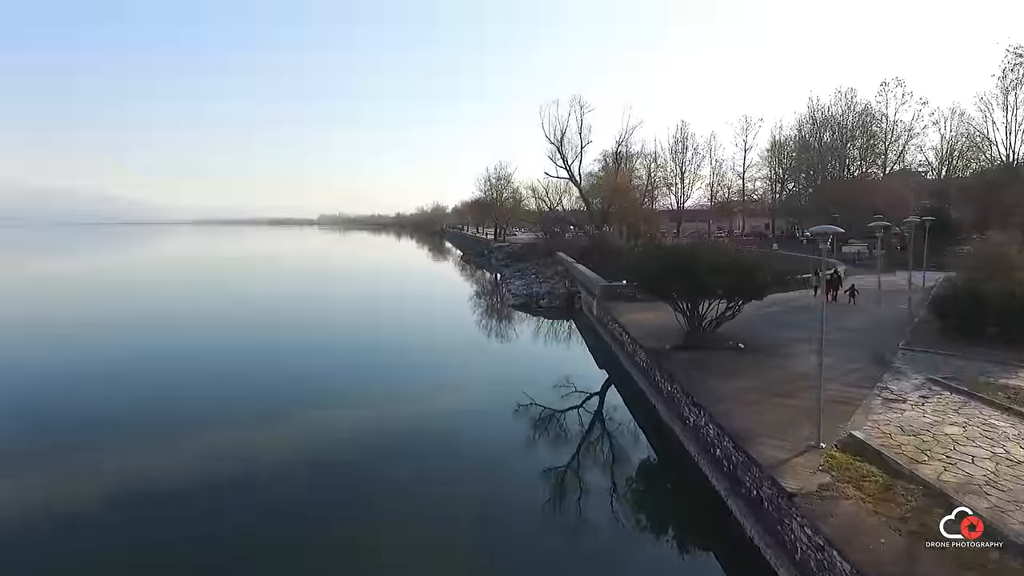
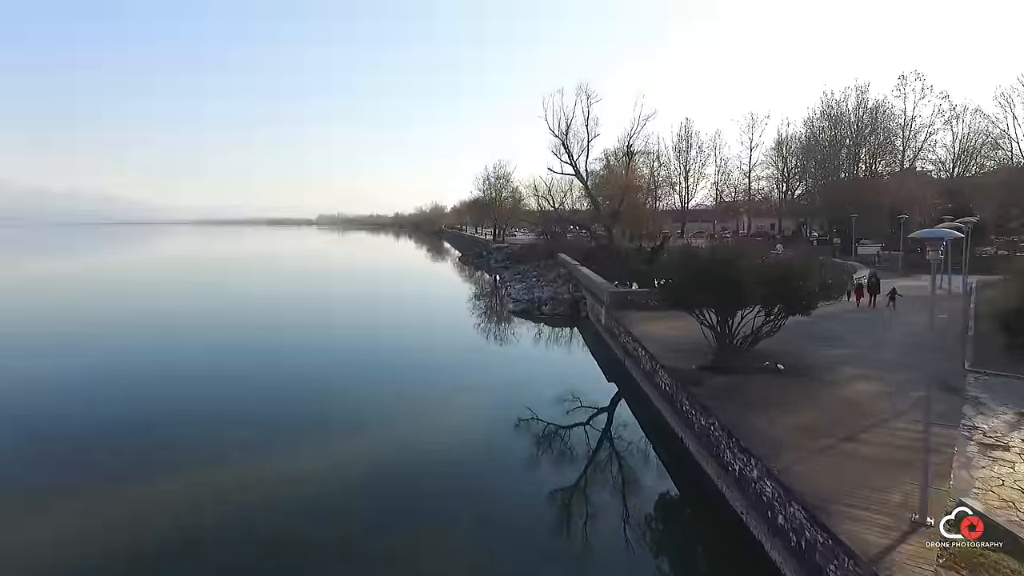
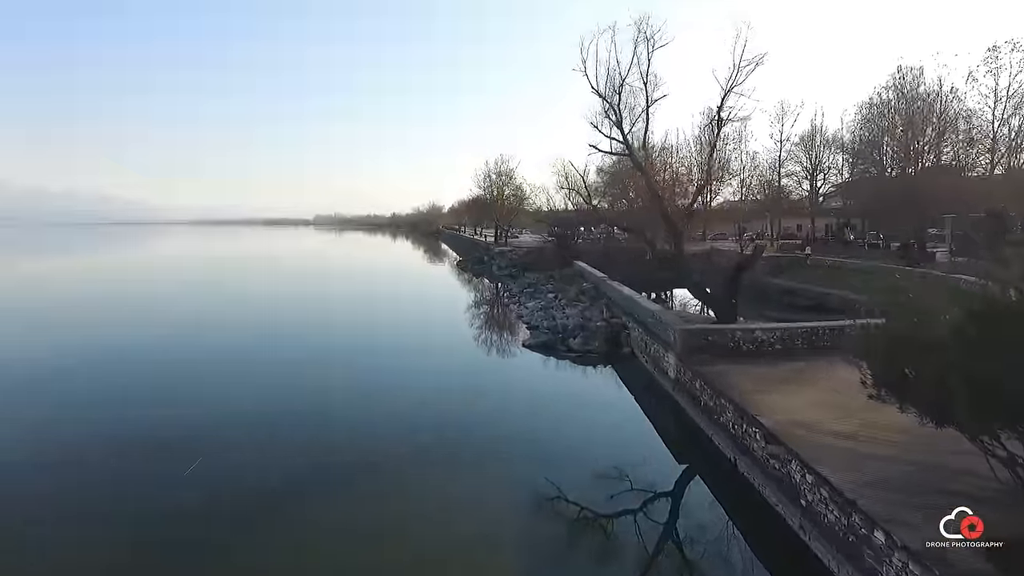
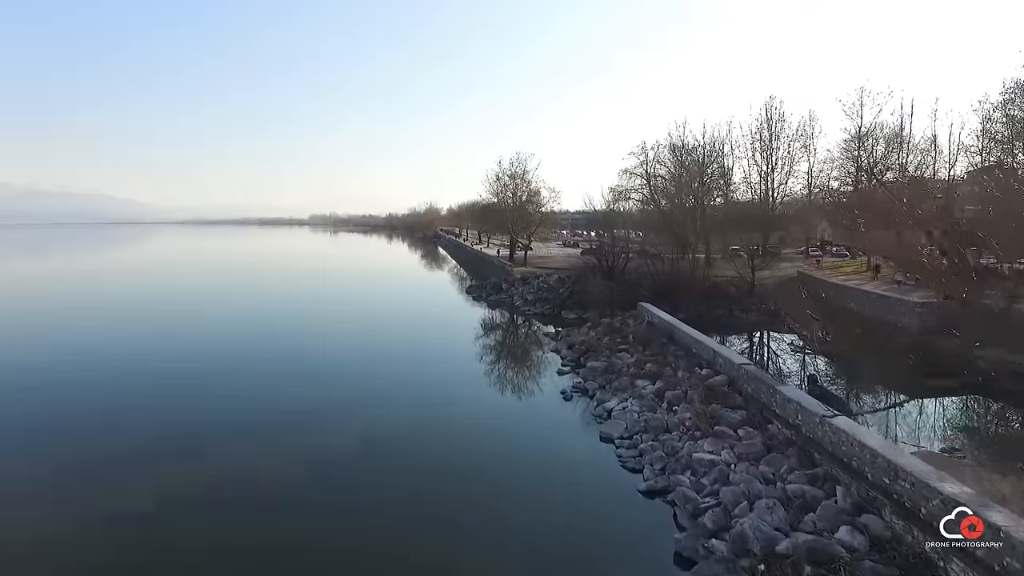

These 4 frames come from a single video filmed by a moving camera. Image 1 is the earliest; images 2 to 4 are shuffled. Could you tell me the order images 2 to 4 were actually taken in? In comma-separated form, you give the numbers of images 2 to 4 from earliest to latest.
2, 3, 4
